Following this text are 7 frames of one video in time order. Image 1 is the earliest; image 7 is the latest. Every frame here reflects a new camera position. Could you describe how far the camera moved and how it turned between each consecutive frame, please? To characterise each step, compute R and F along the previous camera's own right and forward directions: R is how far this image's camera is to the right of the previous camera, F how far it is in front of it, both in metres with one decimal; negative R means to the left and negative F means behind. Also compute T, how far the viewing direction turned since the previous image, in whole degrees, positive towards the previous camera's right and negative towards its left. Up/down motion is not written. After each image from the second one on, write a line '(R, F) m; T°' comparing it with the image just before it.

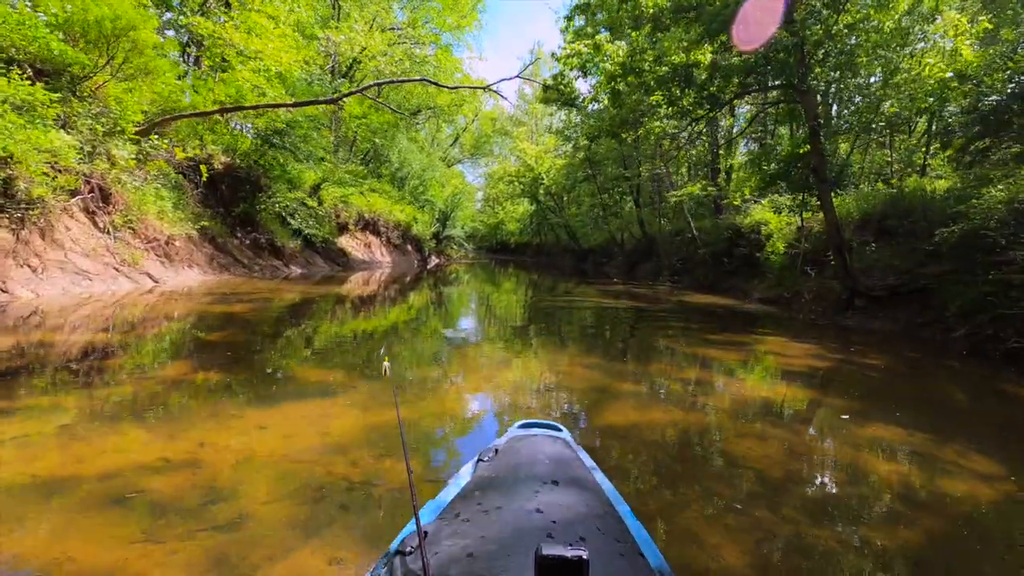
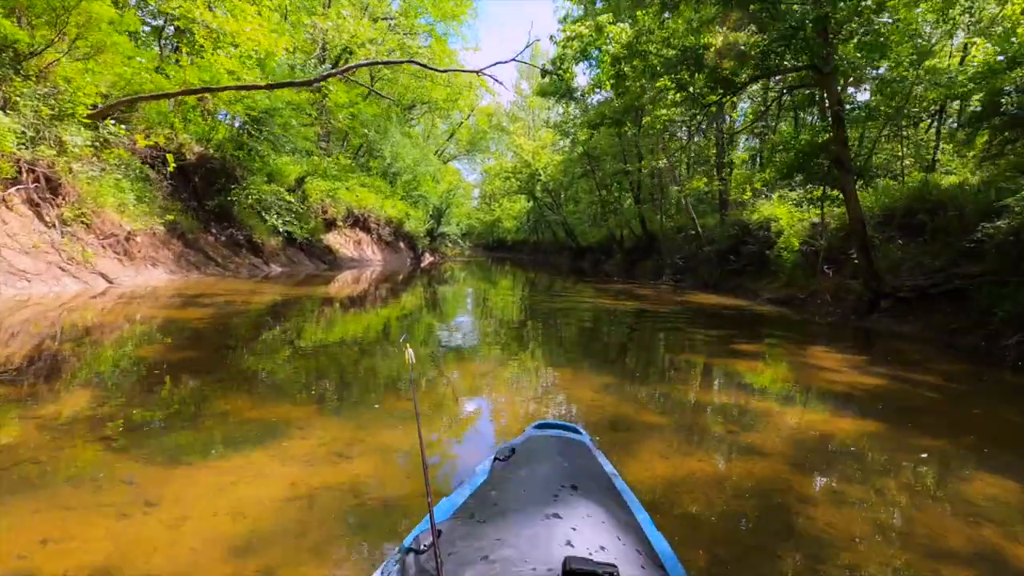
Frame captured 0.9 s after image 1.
(0.0, +0.9) m; 0°
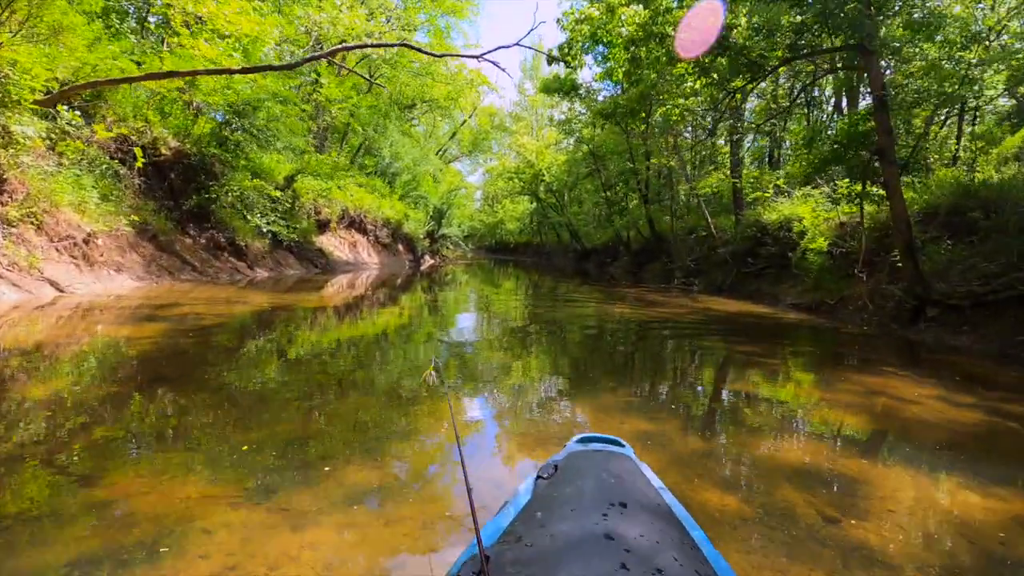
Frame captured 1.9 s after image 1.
(0.0, +1.0) m; 0°
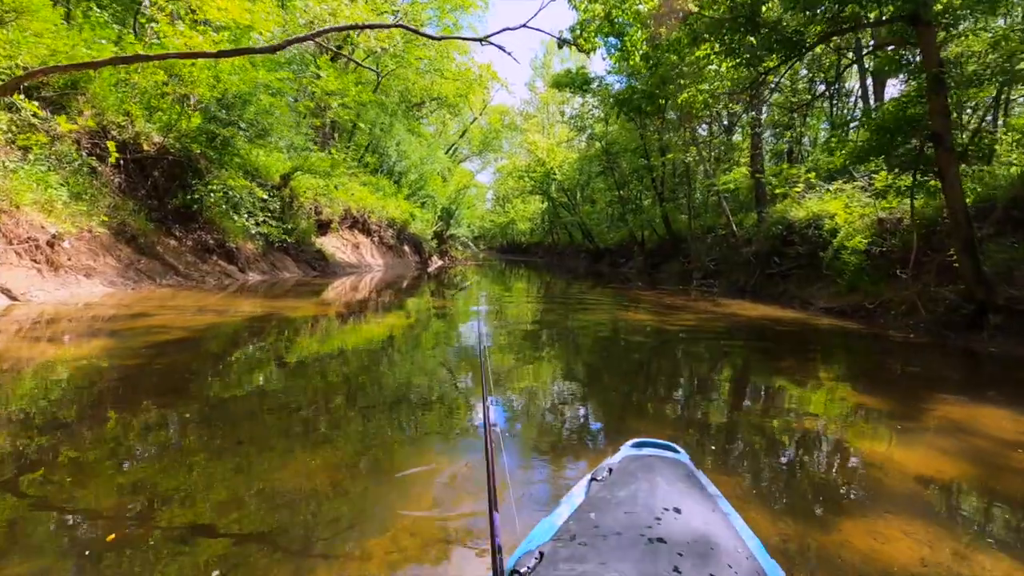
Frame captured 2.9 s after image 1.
(+0.1, +0.8) m; -1°
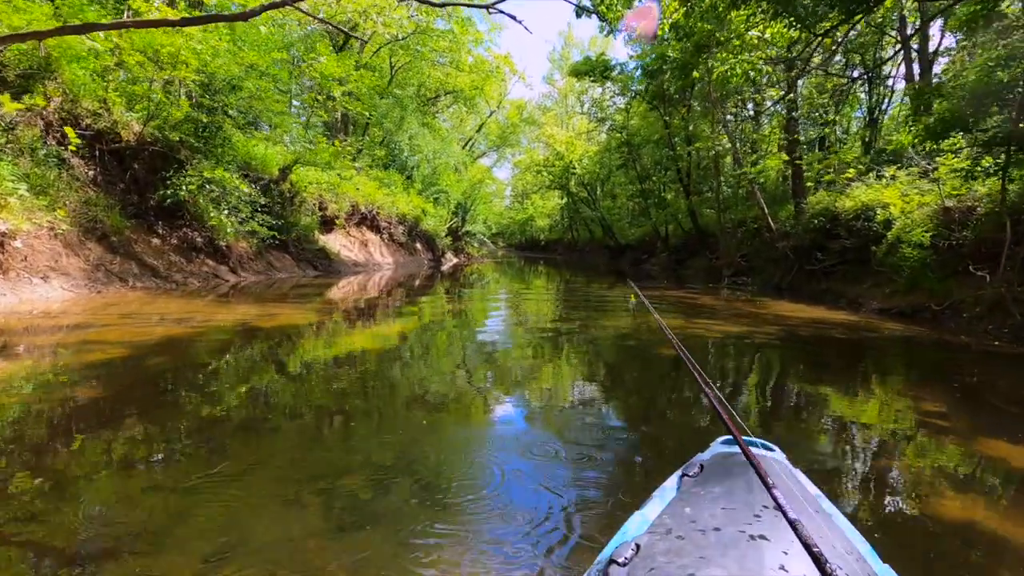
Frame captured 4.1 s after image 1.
(+0.1, +1.1) m; -2°
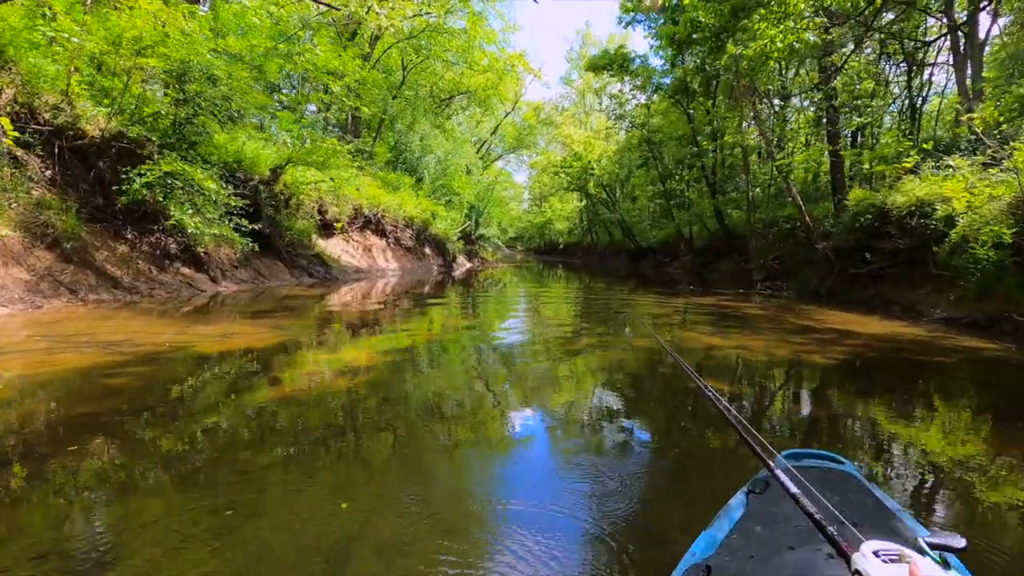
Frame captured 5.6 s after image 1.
(+0.2, +1.1) m; -2°
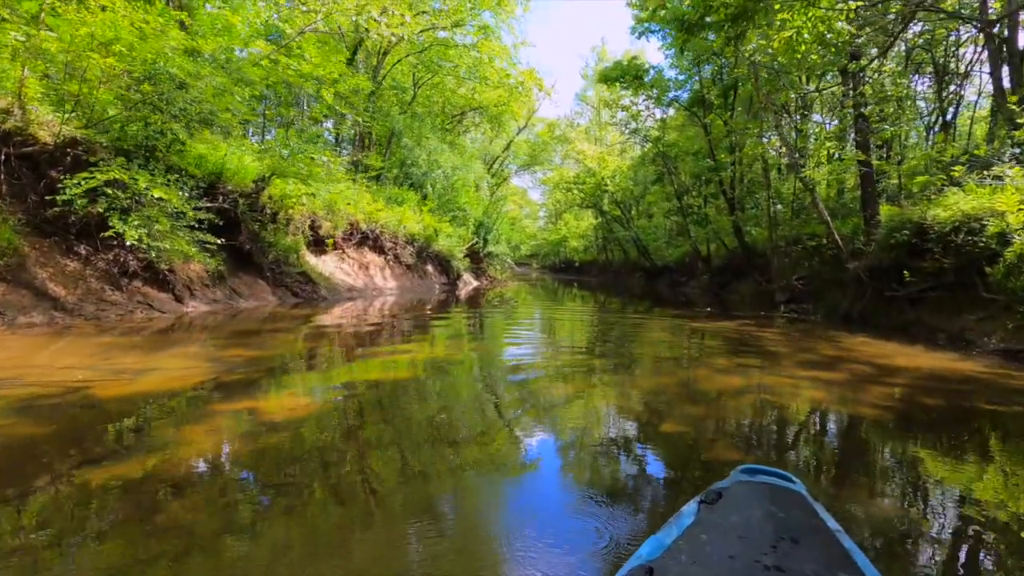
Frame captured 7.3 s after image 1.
(+0.4, +1.0) m; -2°
